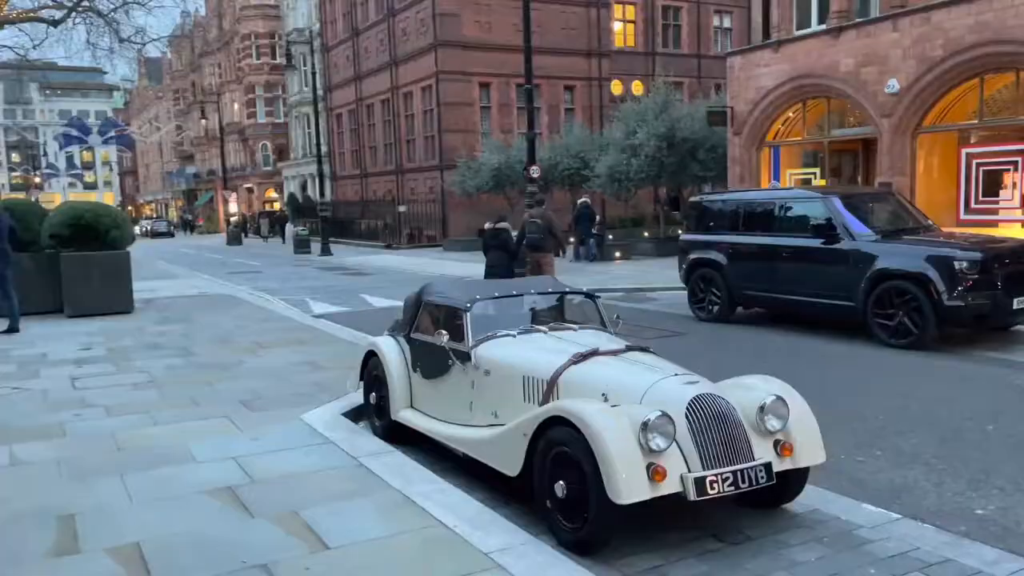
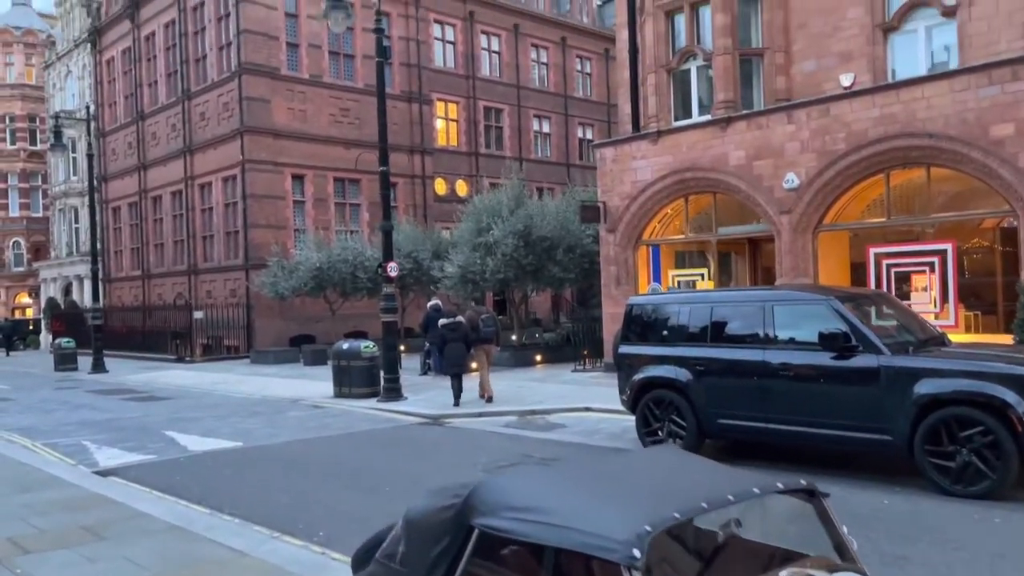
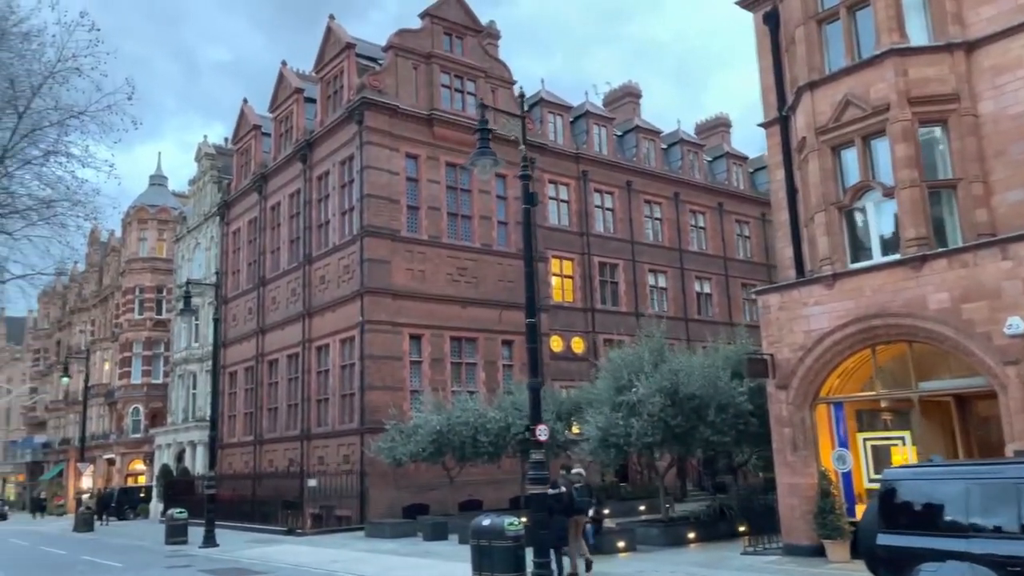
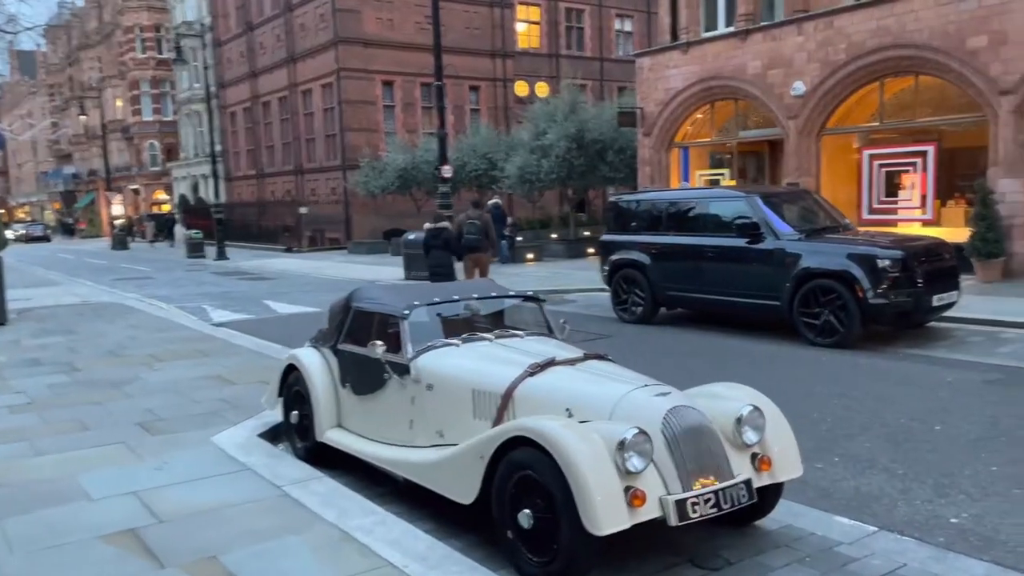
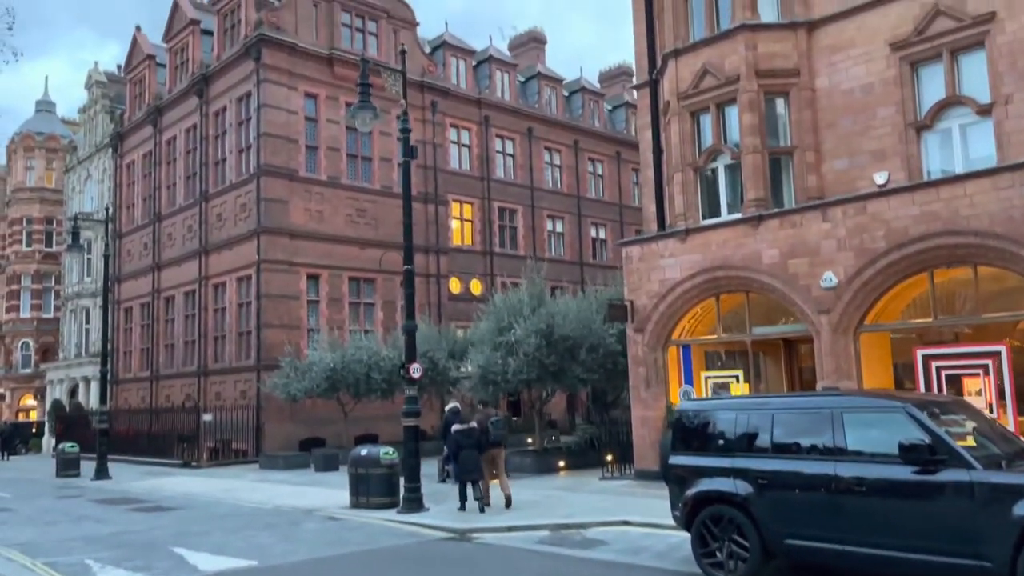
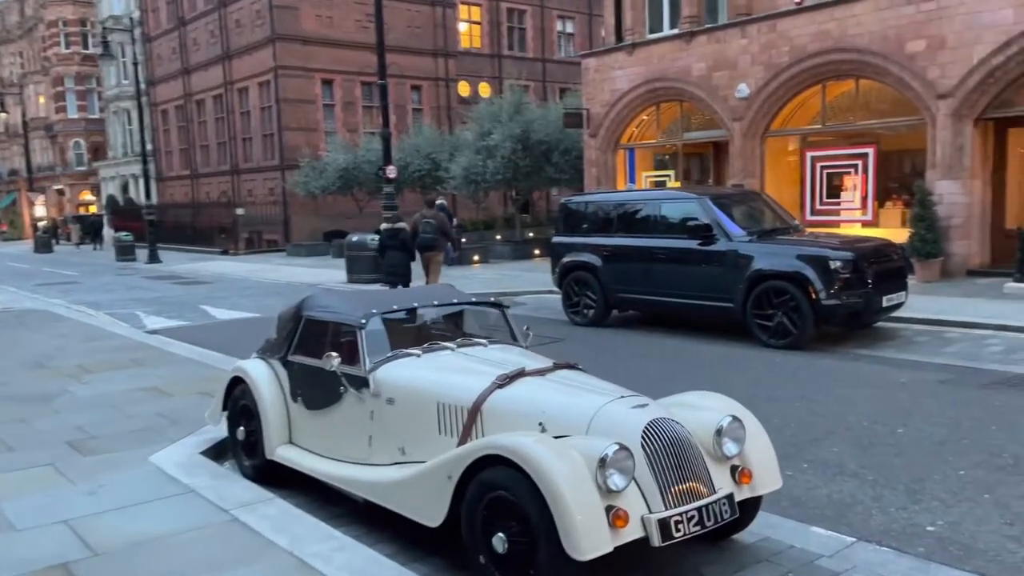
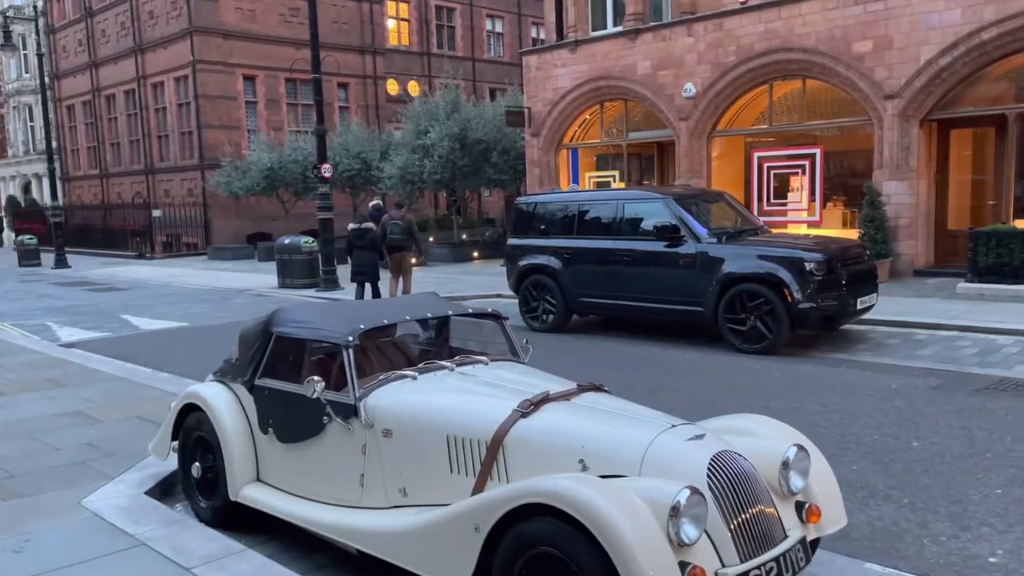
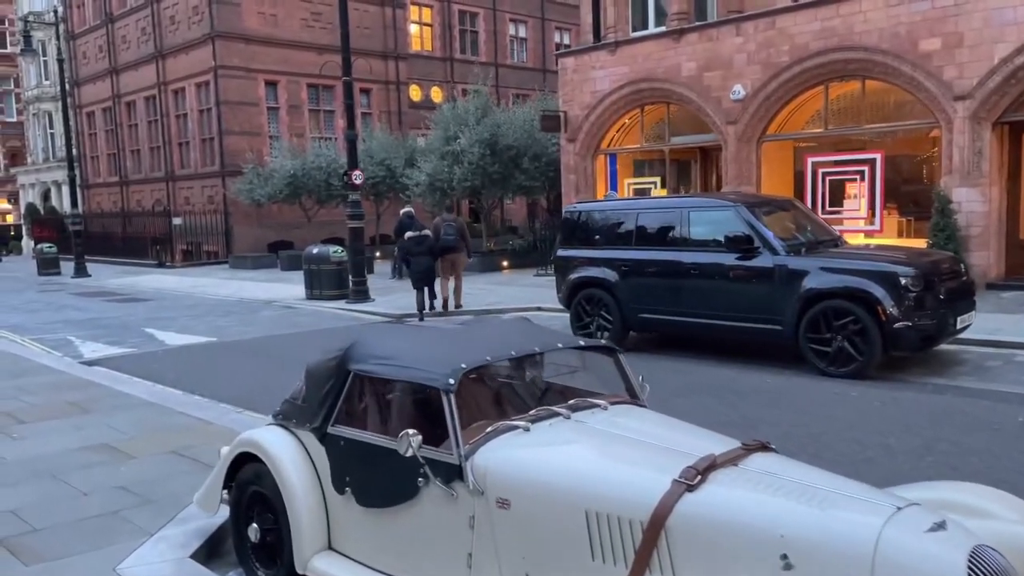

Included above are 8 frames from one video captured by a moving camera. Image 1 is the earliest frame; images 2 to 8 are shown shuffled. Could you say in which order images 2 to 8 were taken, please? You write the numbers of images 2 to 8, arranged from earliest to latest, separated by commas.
4, 6, 7, 8, 2, 5, 3
